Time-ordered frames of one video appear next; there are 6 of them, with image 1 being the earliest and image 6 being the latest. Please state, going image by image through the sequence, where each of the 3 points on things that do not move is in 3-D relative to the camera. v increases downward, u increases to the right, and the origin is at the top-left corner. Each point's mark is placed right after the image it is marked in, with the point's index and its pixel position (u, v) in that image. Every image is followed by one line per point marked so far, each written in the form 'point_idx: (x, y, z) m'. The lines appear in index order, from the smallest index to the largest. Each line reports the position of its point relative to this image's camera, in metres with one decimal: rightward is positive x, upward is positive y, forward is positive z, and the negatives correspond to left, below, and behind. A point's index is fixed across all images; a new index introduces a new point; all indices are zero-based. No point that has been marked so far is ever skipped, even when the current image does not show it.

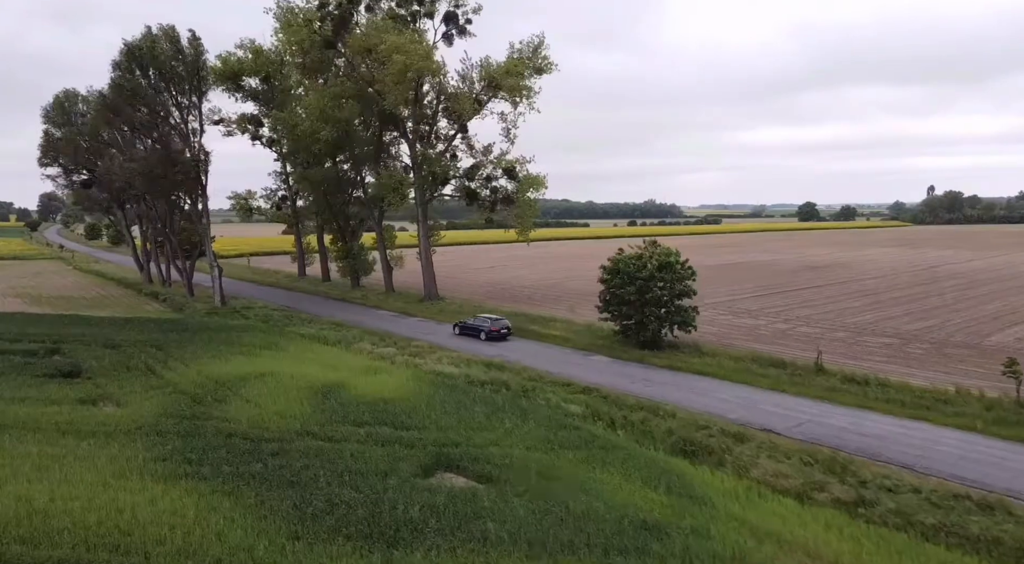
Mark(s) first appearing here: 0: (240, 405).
0: (-6.8, -3.1, +18.9) m
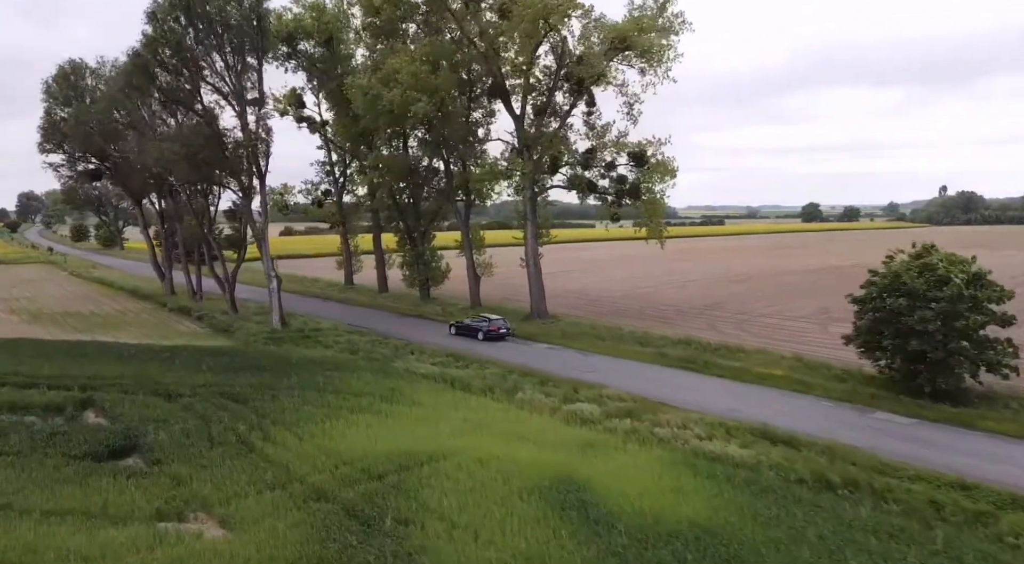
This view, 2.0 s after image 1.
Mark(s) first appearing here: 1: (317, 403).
0: (-0.8, -3.7, +10.8) m
1: (-4.9, -3.0, +18.8) m
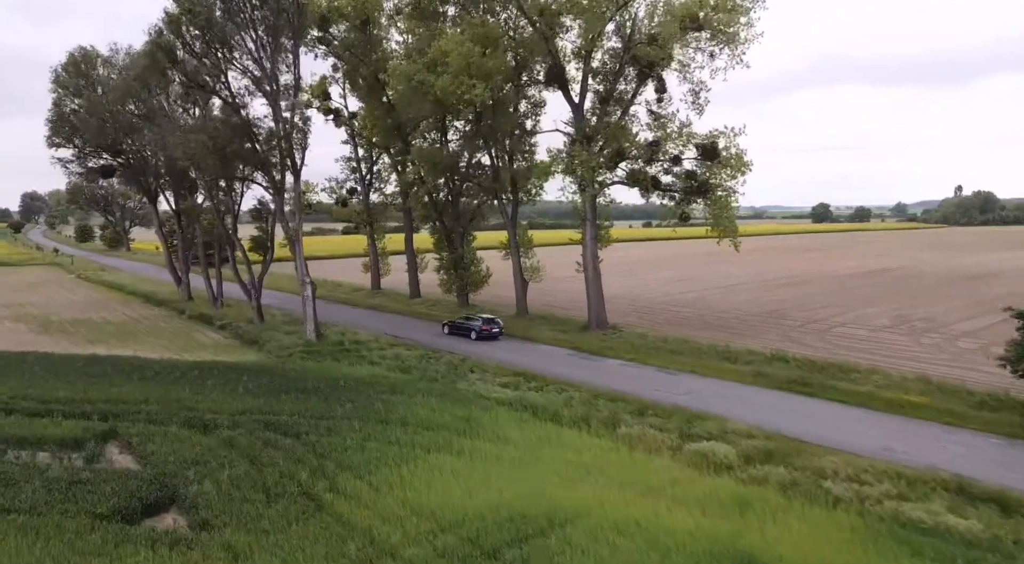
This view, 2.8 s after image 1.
0: (+1.4, -4.0, +7.7) m
1: (-2.7, -3.3, +15.8) m
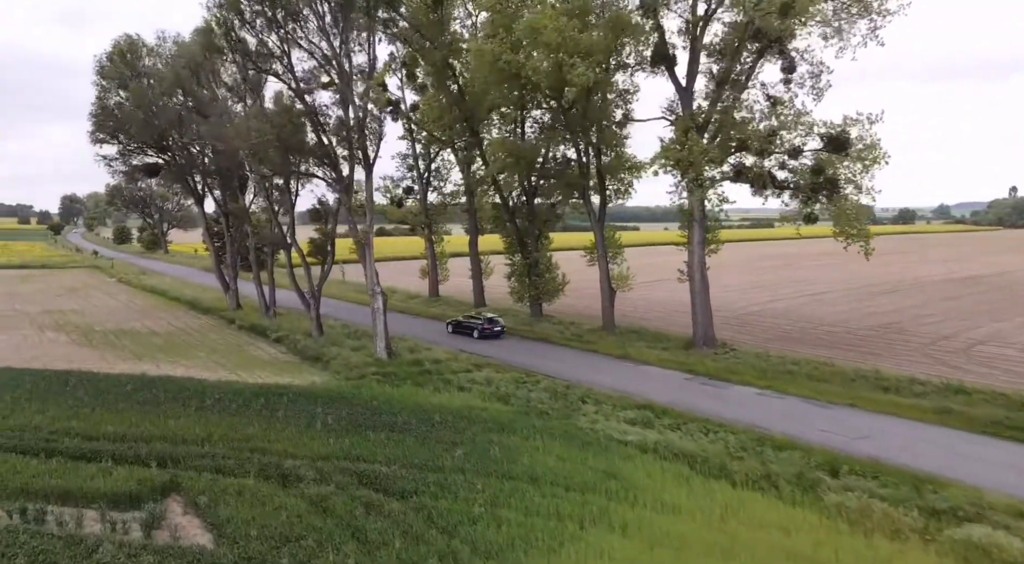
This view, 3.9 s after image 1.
0: (+3.9, -4.3, +4.0) m
1: (+0.1, -3.6, +12.2) m
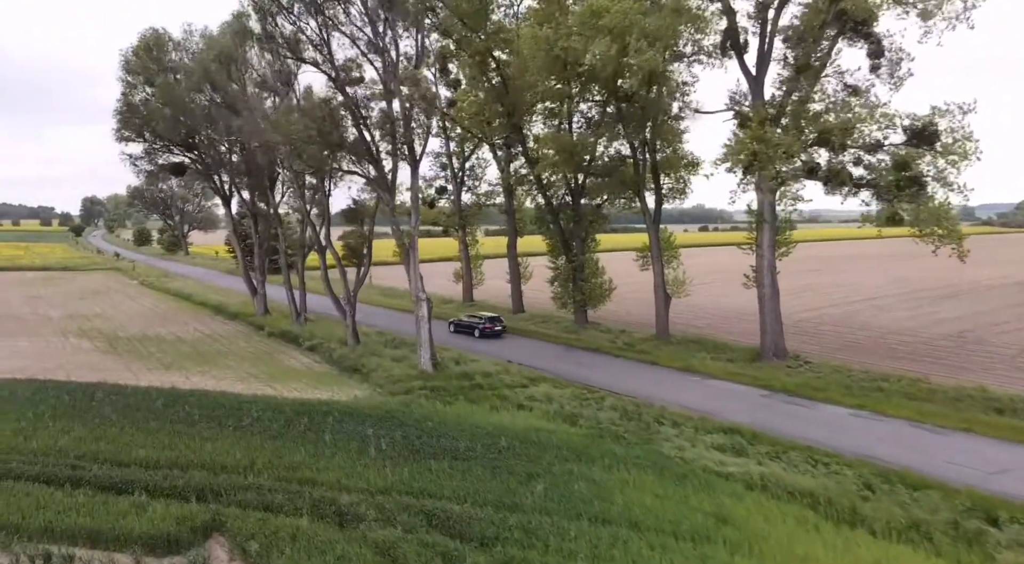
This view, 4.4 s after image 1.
0: (+5.2, -4.5, +2.1) m
1: (+1.6, -3.8, +10.3) m
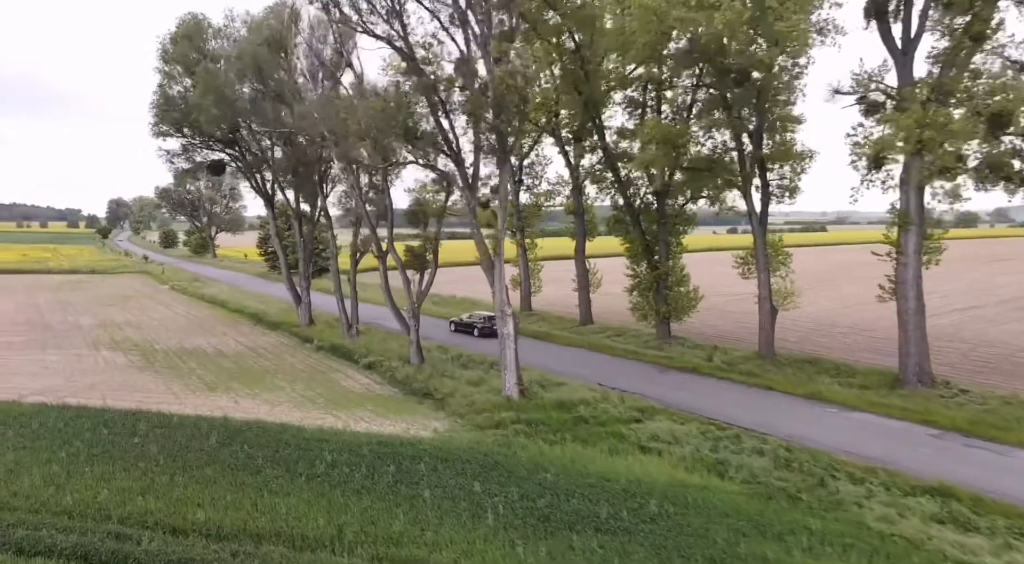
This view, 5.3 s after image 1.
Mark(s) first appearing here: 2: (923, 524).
0: (+7.4, -4.8, -1.4) m
1: (+4.0, -4.2, +6.9) m
2: (+6.4, -3.8, +11.8) m
